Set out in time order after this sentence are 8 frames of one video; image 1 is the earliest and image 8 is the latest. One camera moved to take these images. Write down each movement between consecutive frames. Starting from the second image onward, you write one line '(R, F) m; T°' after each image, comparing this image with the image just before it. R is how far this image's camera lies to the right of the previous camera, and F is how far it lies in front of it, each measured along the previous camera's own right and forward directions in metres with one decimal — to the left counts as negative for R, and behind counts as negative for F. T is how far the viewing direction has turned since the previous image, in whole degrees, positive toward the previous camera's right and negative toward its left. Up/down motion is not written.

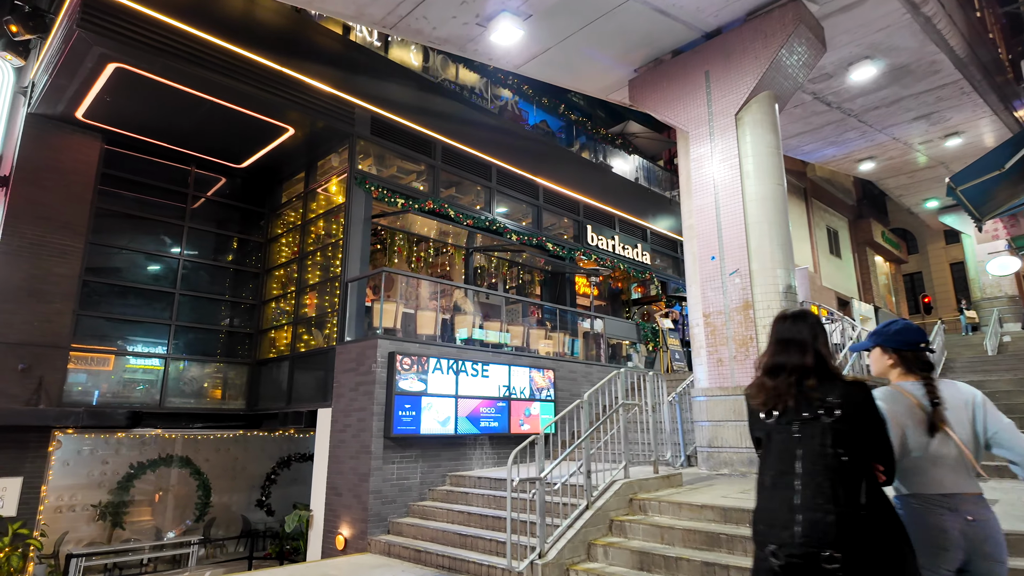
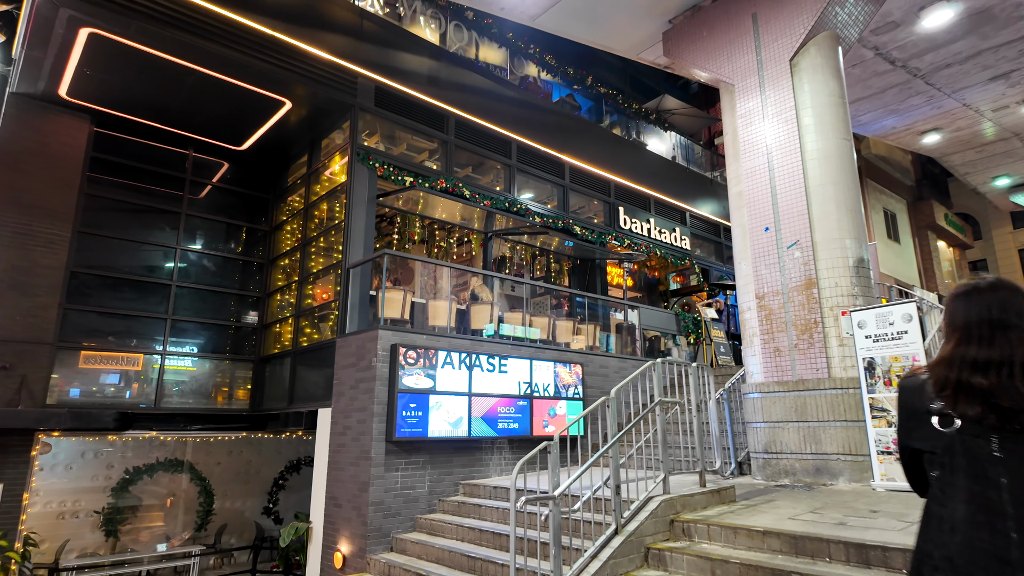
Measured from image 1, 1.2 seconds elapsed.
(+0.2, +1.1) m; -4°
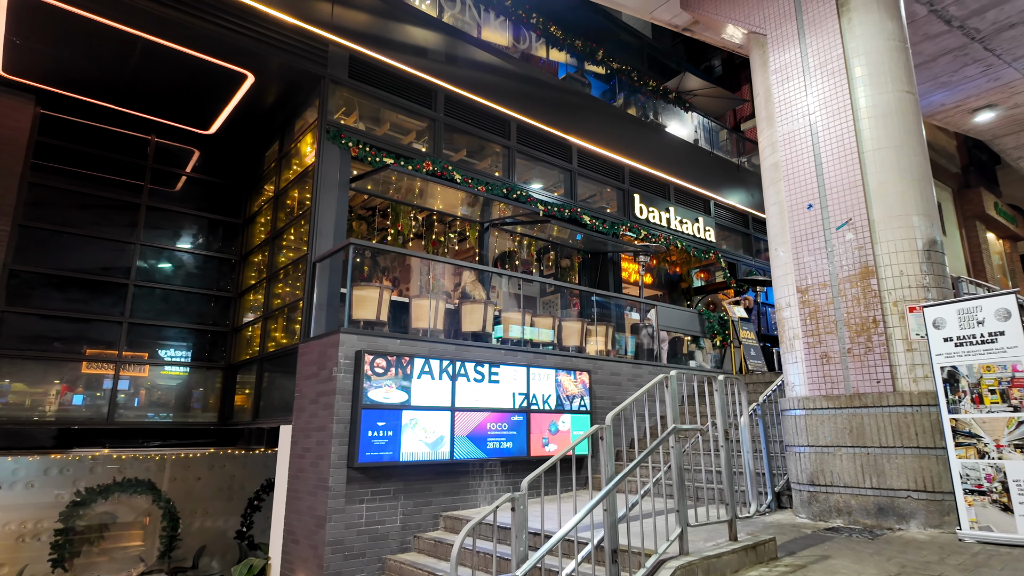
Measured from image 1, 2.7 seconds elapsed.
(+0.4, +1.2) m; -2°
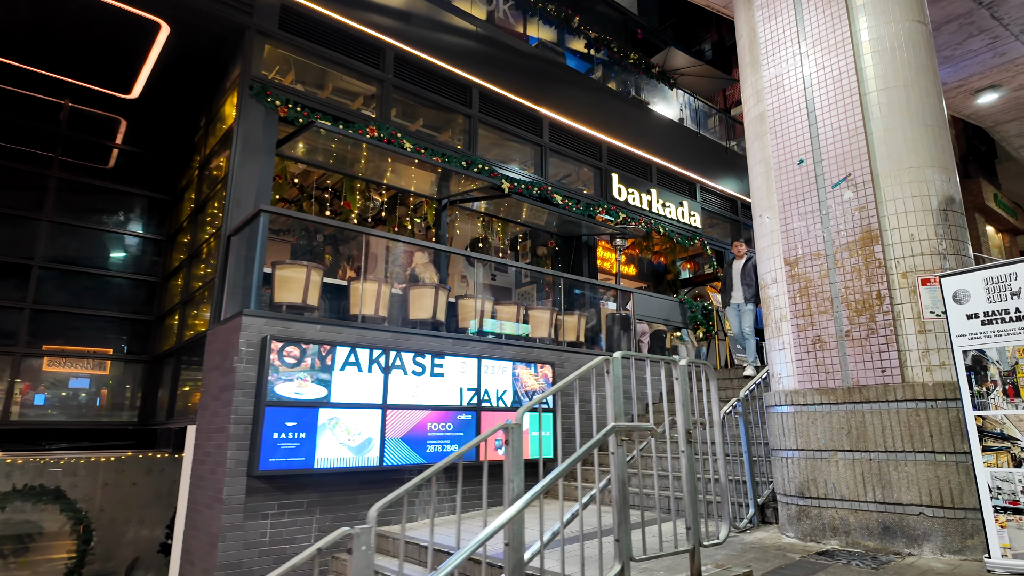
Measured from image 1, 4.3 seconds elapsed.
(+0.5, +0.9) m; 0°
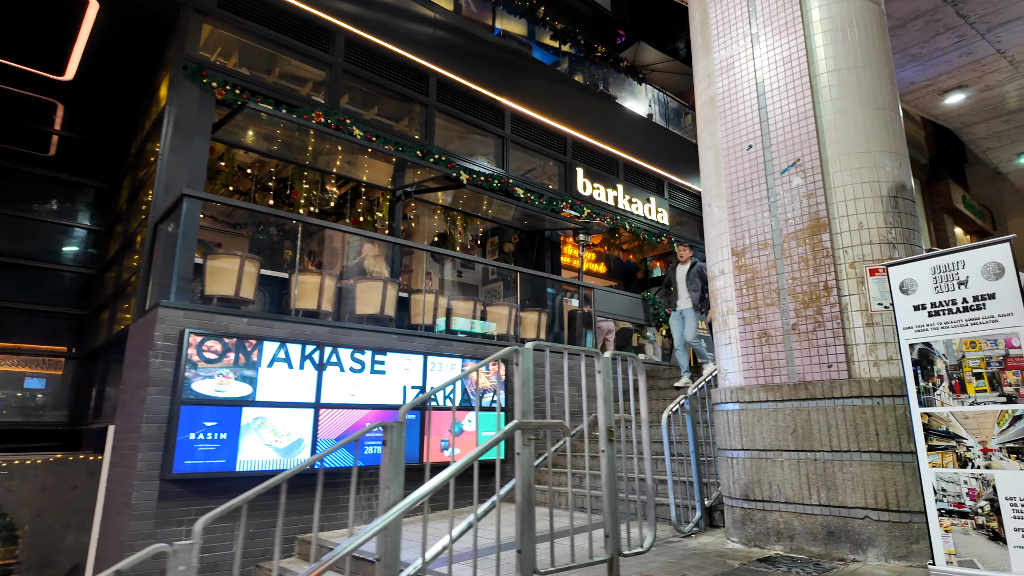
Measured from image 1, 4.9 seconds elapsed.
(+0.4, +0.3) m; +2°
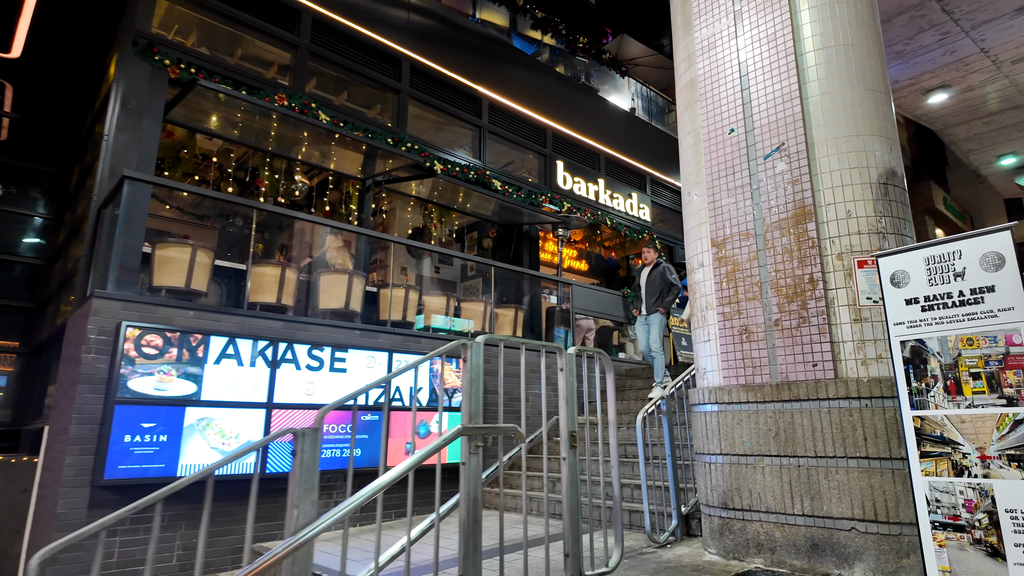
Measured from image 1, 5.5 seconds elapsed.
(+0.1, +0.3) m; +1°
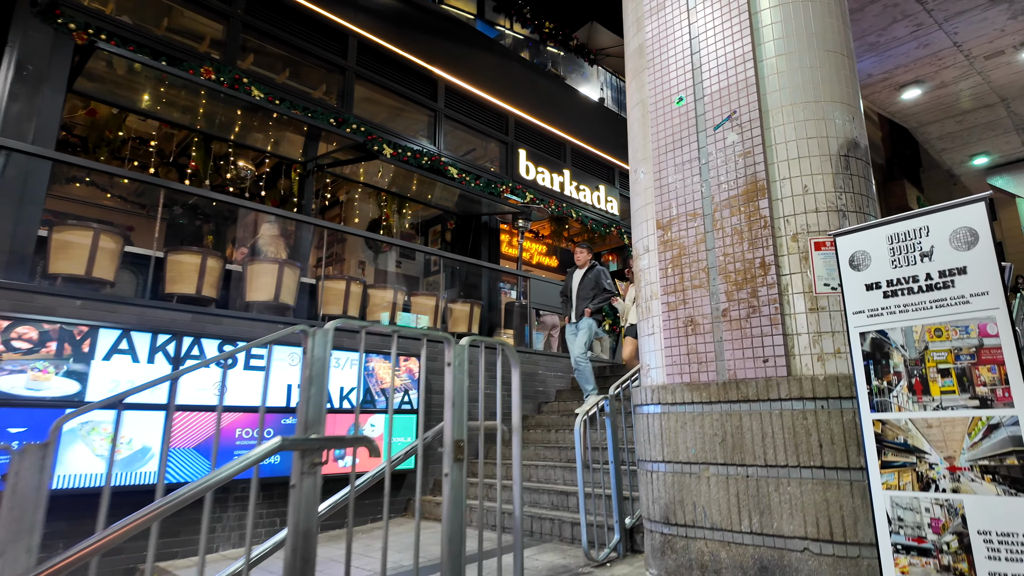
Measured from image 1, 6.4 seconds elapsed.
(+0.4, +0.5) m; +2°
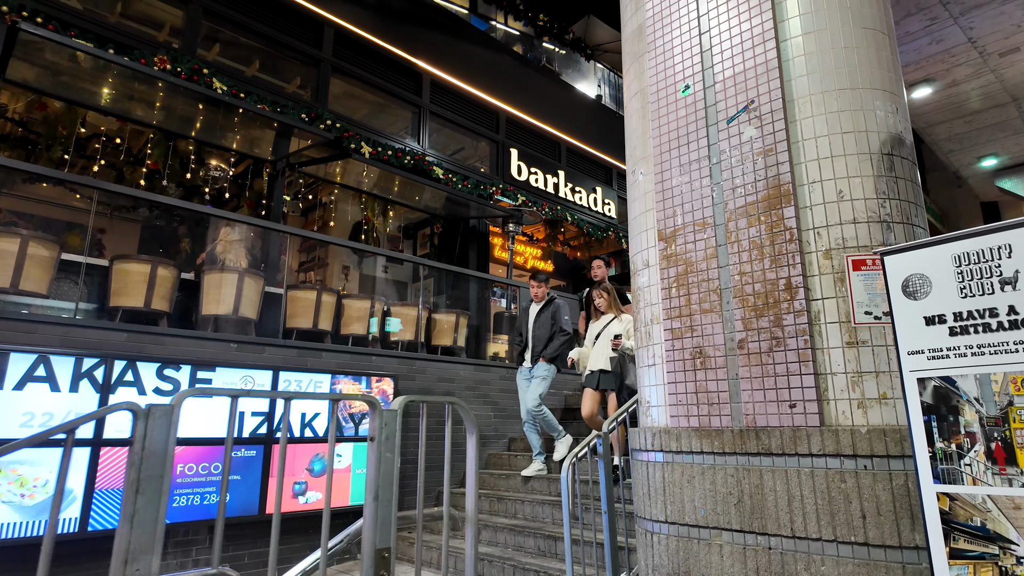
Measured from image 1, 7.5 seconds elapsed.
(+0.1, +0.6) m; 0°
